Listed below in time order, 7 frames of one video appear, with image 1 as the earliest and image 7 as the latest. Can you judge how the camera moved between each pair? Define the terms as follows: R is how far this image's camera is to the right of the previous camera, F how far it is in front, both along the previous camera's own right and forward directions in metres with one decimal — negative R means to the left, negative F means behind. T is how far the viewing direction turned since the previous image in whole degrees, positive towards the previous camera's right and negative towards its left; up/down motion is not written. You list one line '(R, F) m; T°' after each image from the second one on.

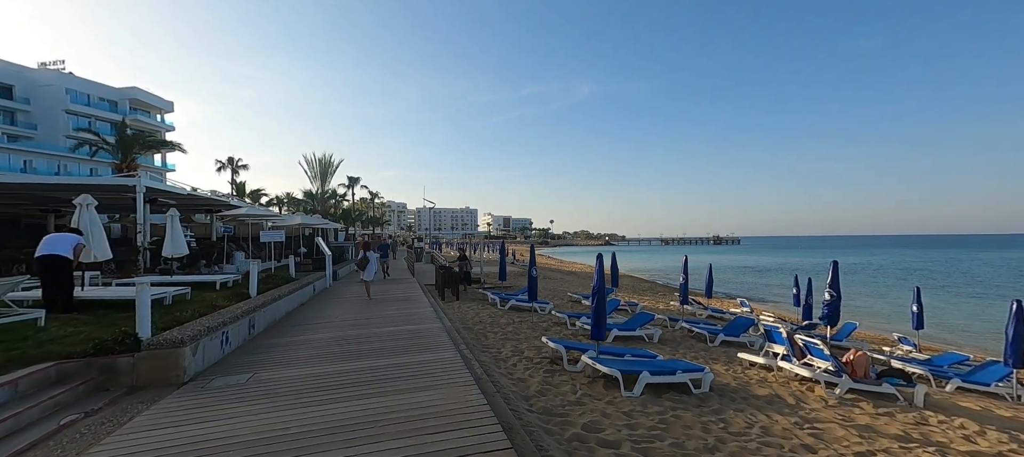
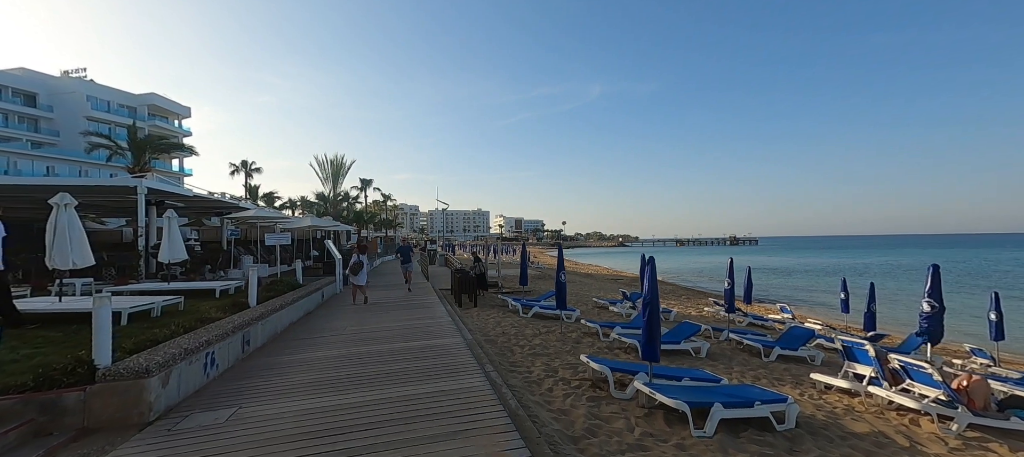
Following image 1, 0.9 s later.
(-0.3, +1.0) m; -2°
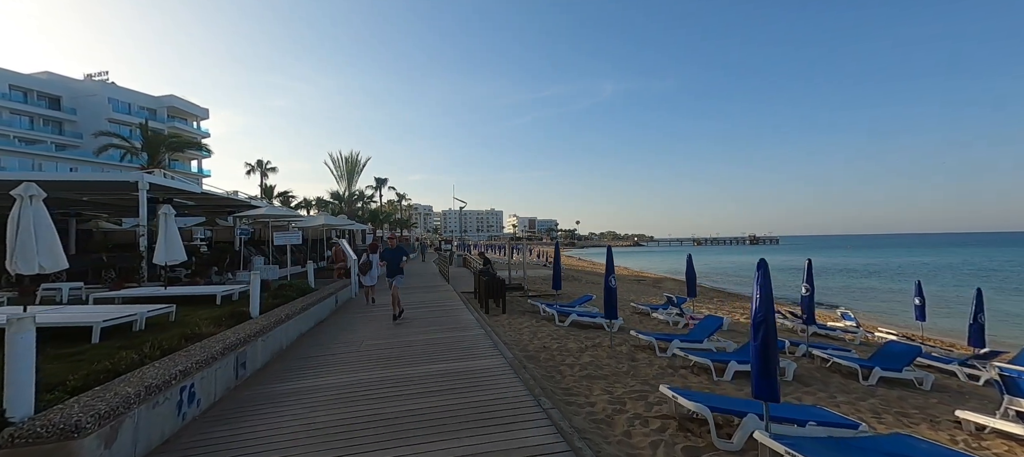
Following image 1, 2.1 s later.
(-0.5, +1.2) m; -2°
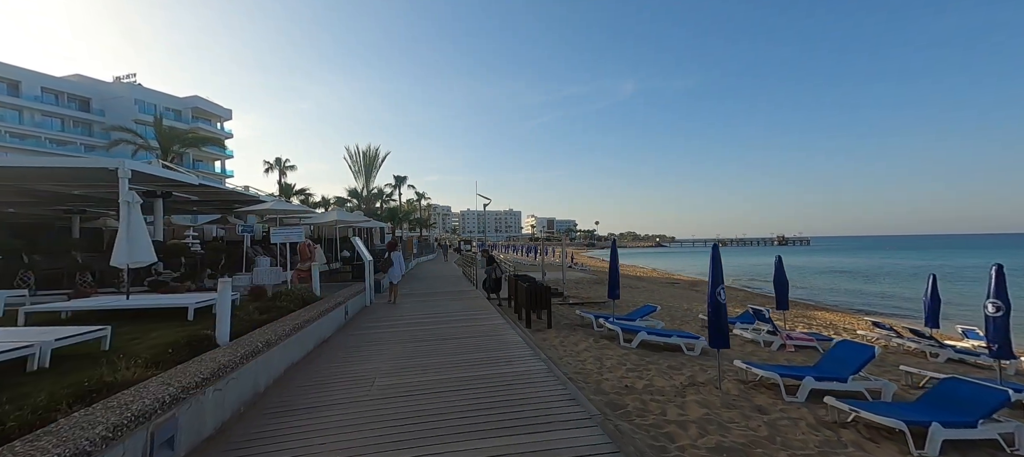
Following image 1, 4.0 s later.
(-0.6, +2.1) m; -2°
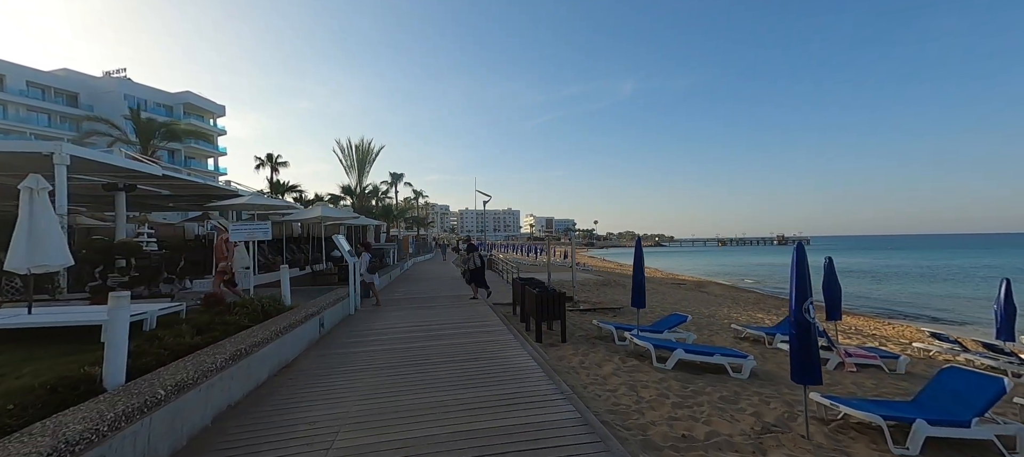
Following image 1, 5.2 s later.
(-0.2, +1.4) m; 0°
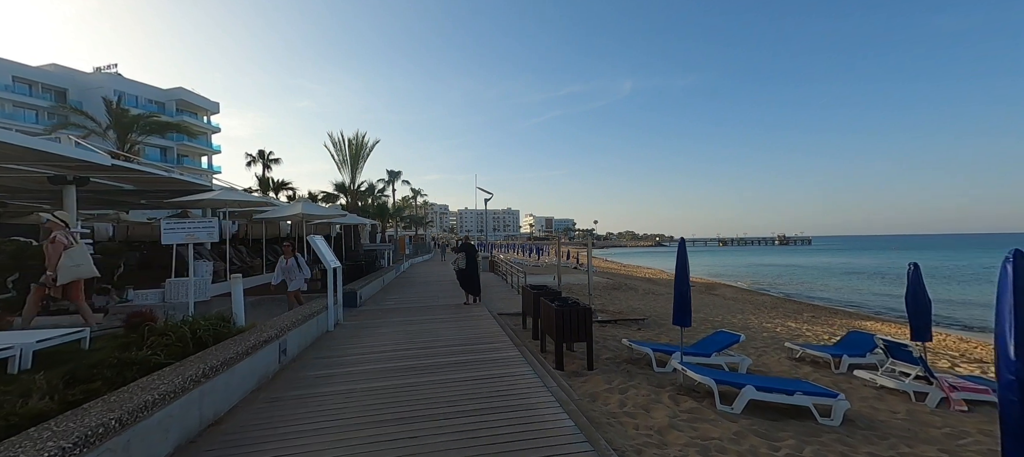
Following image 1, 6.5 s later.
(-0.2, +1.6) m; 0°
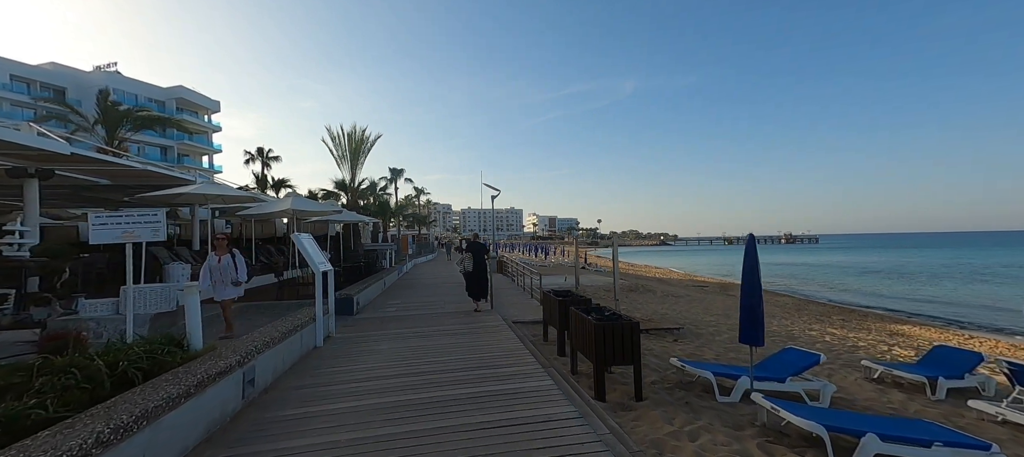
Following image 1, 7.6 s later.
(-0.3, +1.3) m; 0°
